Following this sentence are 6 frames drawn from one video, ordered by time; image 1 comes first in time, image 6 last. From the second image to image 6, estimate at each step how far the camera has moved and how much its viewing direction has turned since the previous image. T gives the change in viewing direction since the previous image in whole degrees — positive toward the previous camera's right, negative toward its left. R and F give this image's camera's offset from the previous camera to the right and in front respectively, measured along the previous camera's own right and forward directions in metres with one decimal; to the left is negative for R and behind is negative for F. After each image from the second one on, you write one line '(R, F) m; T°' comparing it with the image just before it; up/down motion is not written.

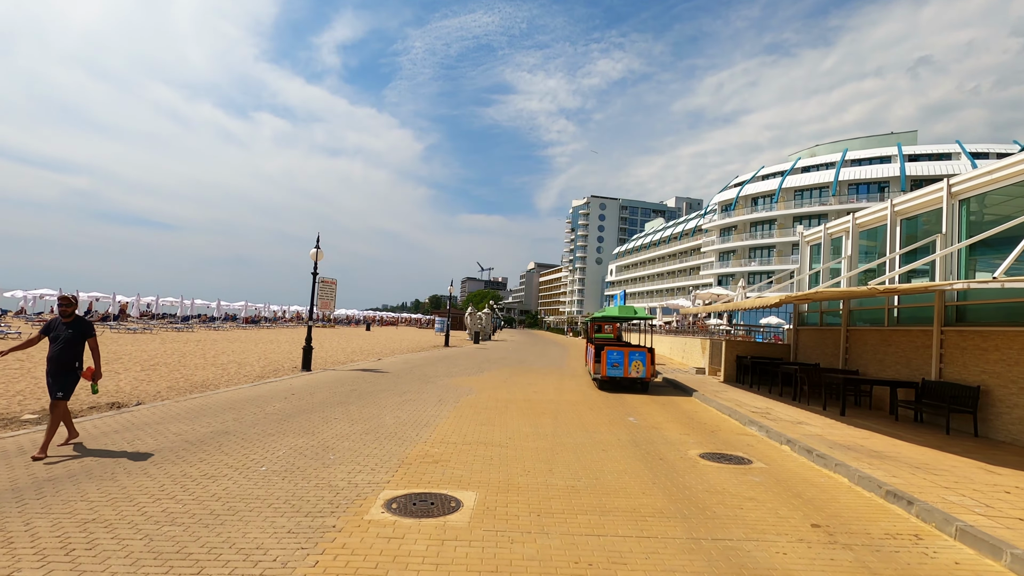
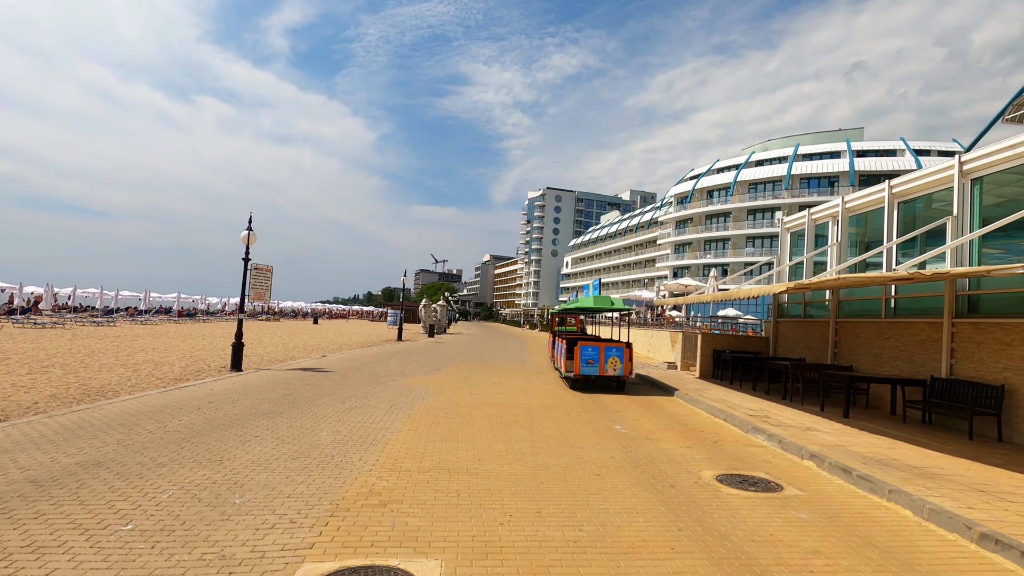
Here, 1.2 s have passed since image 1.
(-0.2, +1.8) m; +5°
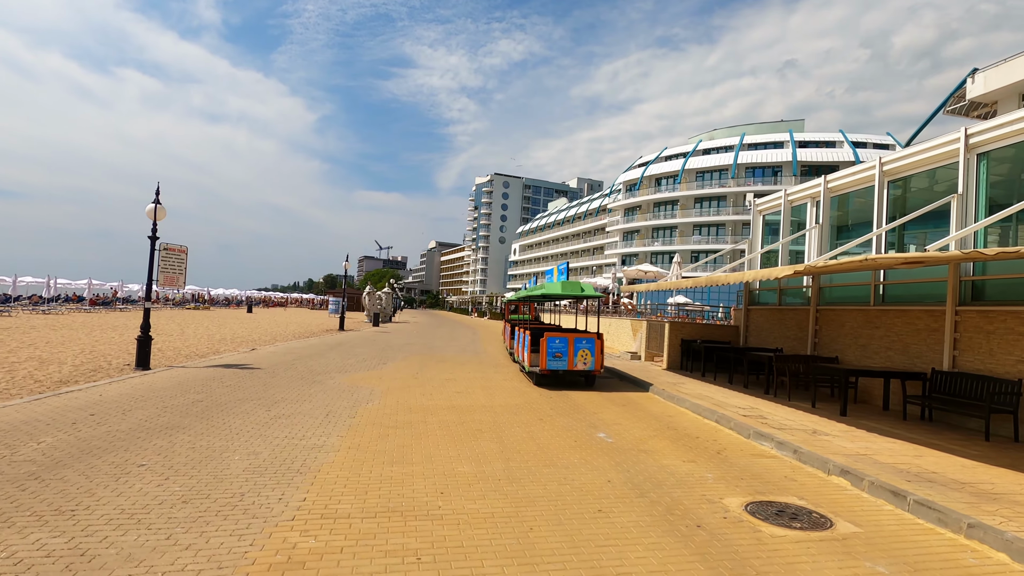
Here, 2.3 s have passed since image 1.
(-0.3, +1.6) m; +6°
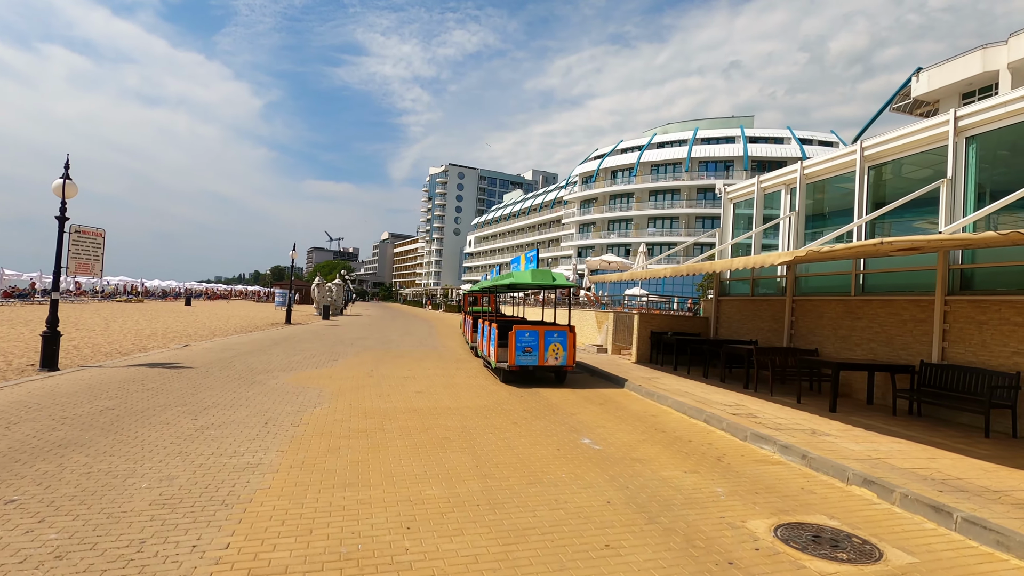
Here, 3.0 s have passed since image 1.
(-0.2, +1.0) m; +5°
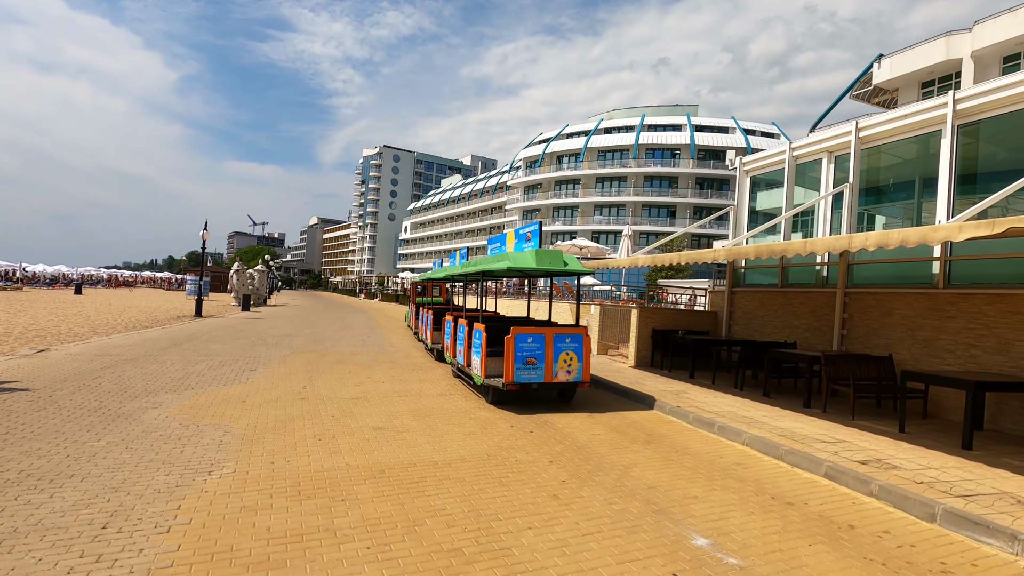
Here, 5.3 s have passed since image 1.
(-0.9, +3.2) m; +7°
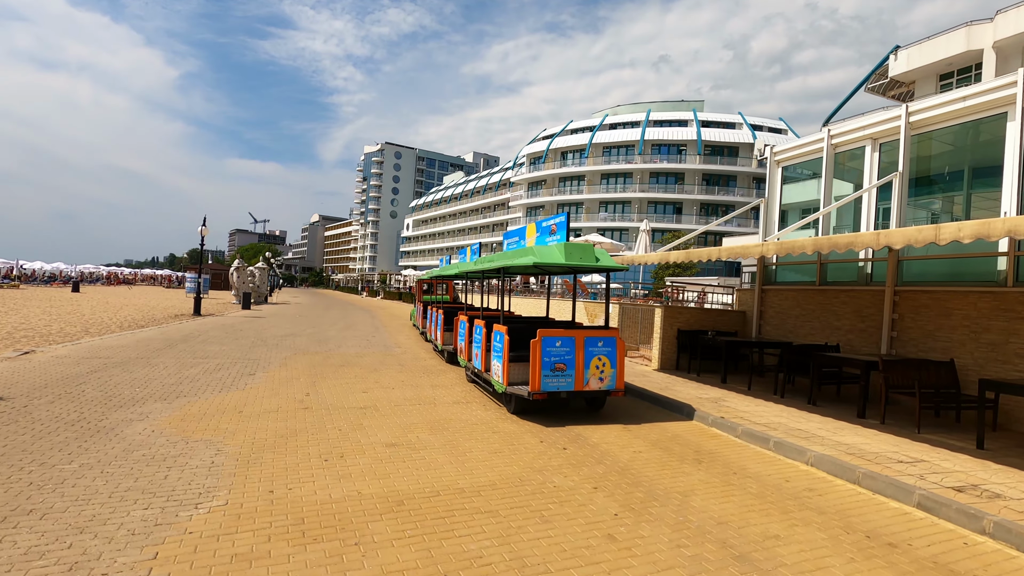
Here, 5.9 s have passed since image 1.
(-0.3, +0.8) m; 0°
